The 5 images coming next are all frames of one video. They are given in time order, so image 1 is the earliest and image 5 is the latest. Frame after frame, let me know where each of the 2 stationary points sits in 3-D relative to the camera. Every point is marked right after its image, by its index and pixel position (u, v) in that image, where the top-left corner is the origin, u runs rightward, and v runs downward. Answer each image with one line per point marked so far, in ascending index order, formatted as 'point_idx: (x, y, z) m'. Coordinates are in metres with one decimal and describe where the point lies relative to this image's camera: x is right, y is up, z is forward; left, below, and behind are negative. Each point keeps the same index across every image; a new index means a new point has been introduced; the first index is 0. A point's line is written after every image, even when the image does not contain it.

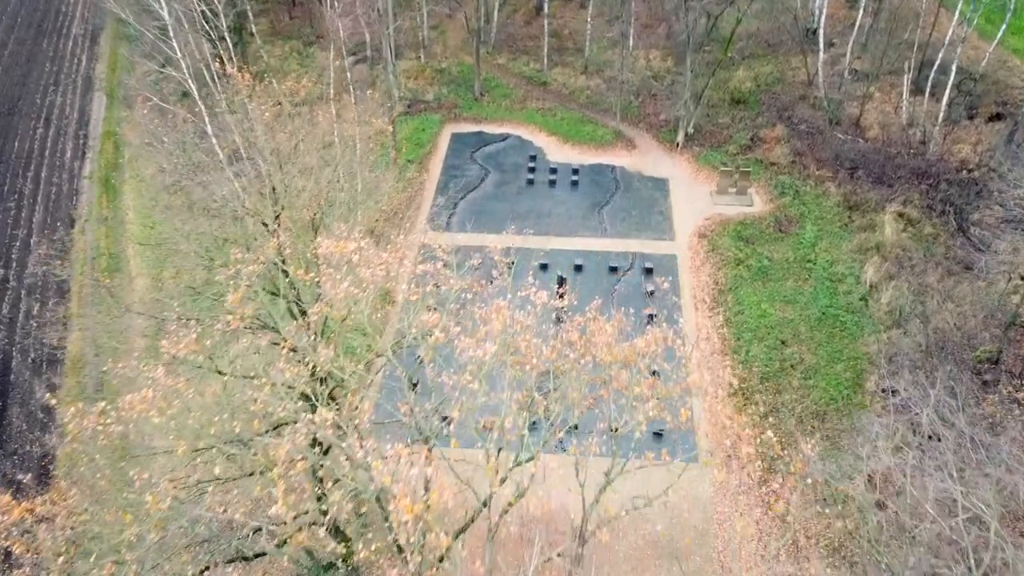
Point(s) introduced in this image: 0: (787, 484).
0: (+5.8, -4.1, +17.2) m
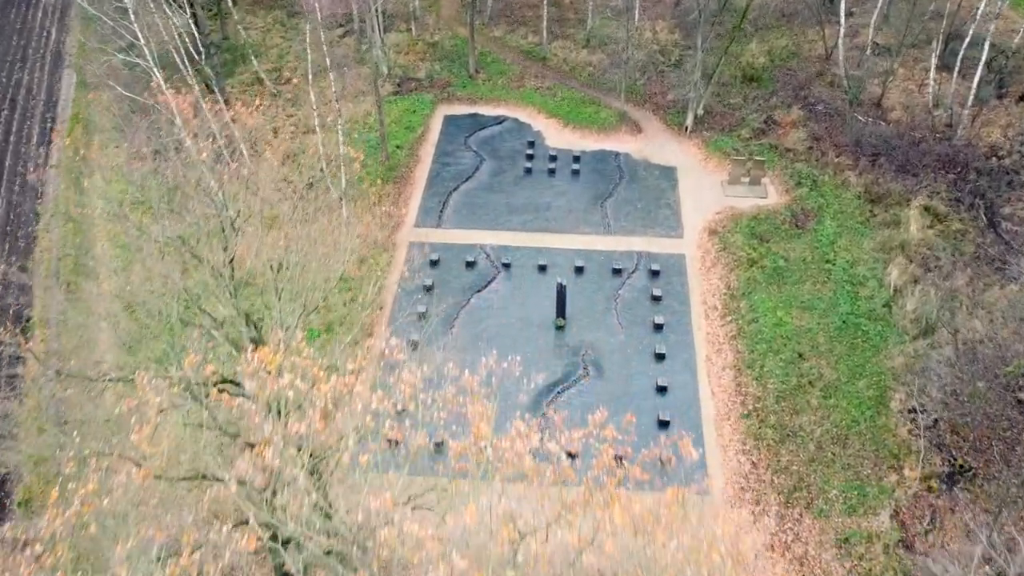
0: (+5.7, -4.5, +15.9) m
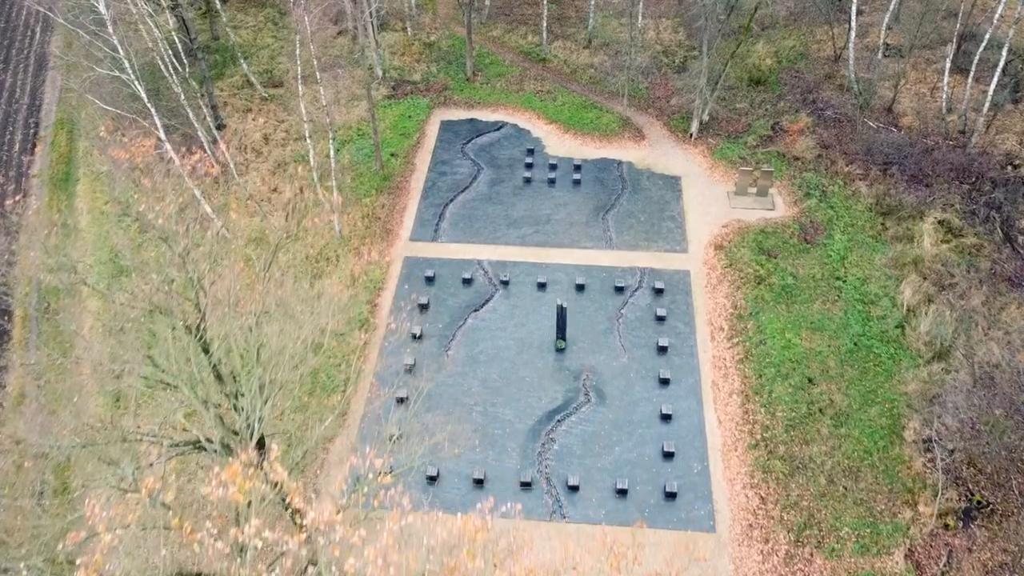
0: (+5.7, -5.0, +15.2) m
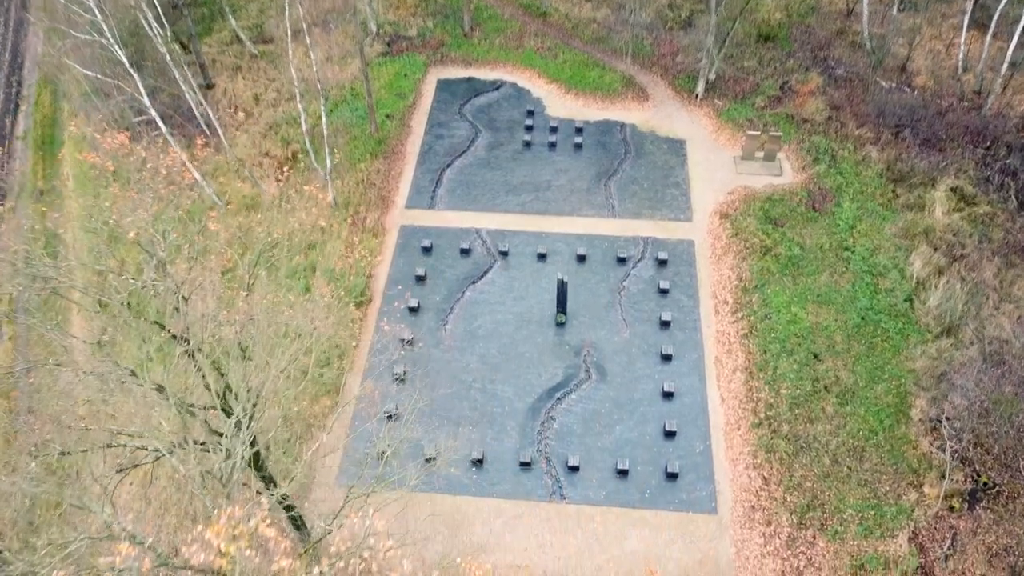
0: (+5.7, -4.7, +15.0) m
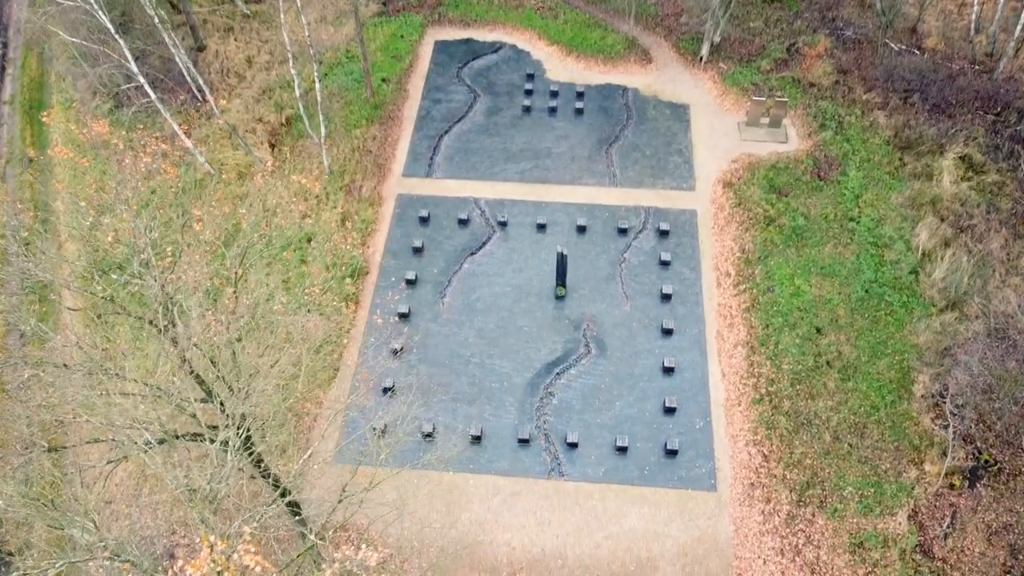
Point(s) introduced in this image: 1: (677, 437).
0: (+5.6, -4.2, +15.0) m
1: (+3.3, -2.9, +16.1) m
